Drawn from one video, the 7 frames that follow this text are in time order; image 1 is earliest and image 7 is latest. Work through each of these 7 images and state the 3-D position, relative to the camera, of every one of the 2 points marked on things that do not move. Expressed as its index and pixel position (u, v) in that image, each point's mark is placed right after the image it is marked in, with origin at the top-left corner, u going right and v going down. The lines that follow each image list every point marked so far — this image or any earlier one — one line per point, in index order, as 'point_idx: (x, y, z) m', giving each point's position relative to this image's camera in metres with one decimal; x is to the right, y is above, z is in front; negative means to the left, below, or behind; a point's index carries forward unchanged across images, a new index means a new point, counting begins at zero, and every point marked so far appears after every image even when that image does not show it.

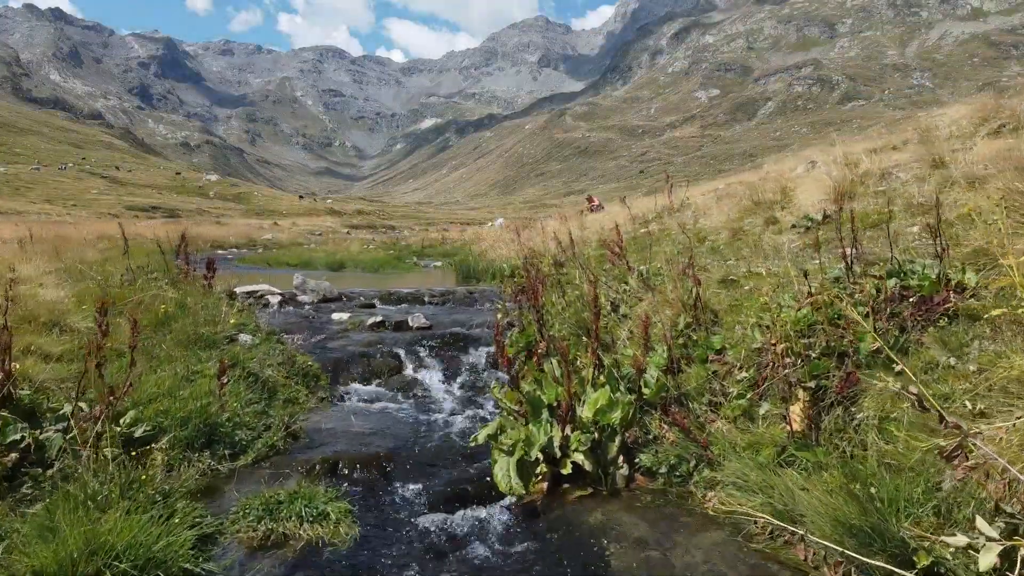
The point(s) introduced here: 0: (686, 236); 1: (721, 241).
0: (+2.7, +0.7, +12.9) m
1: (+2.9, +0.6, +11.6) m
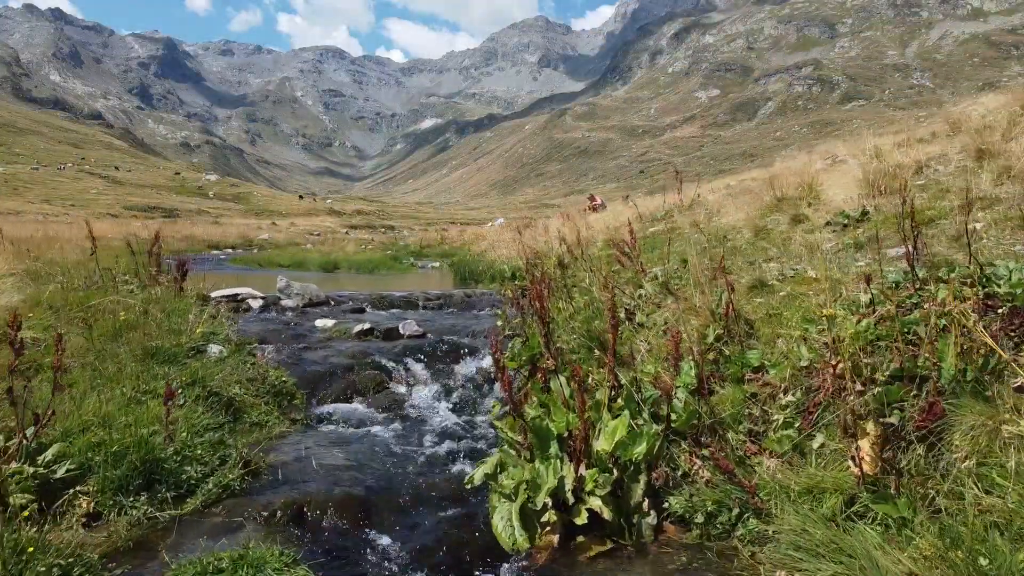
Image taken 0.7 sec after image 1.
0: (+2.7, +0.7, +11.9) m
1: (+2.9, +0.6, +10.5) m
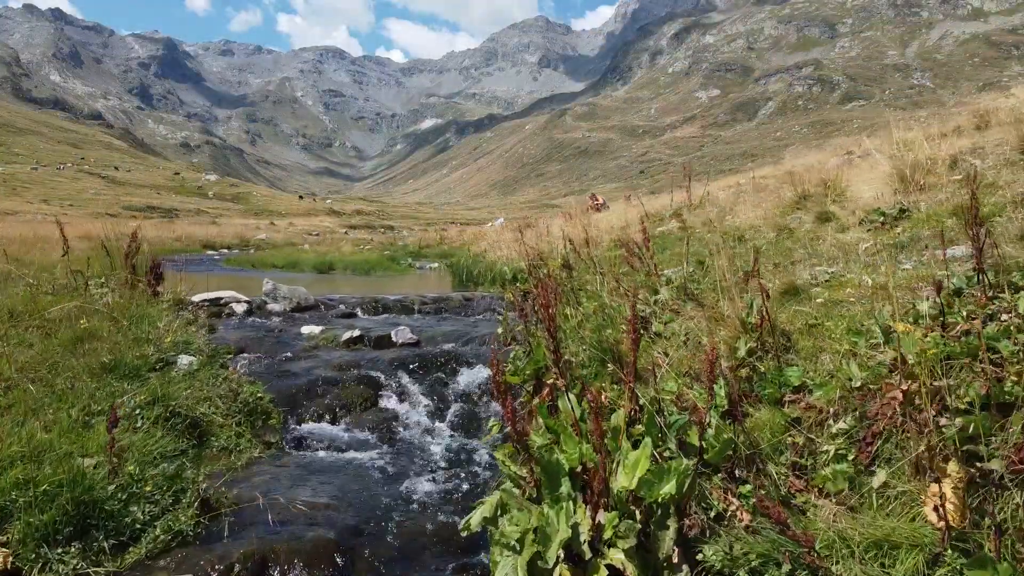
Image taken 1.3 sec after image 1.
0: (+2.8, +0.6, +11.0) m
1: (+3.0, +0.5, +9.7) m
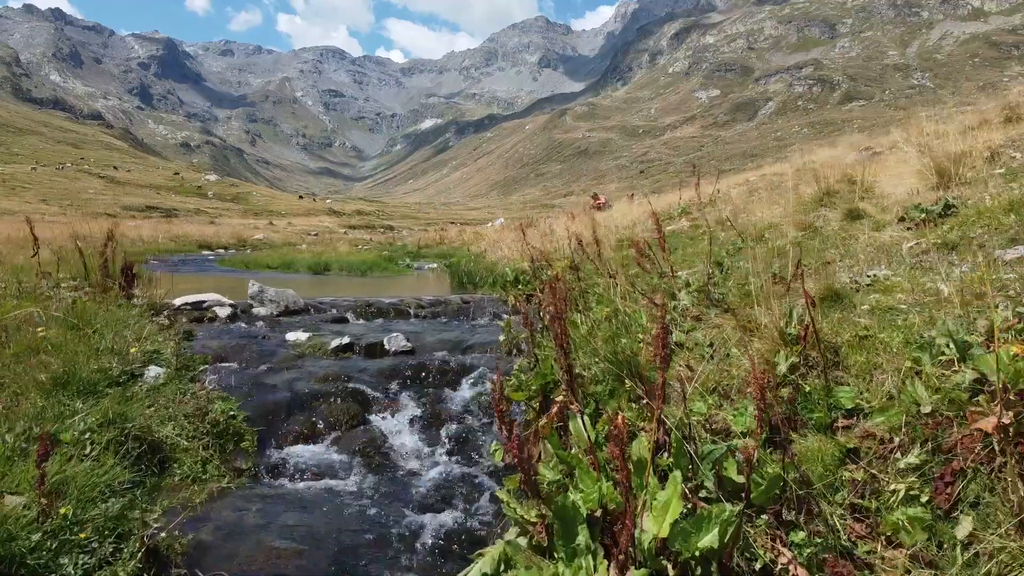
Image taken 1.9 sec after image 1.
0: (+2.8, +0.6, +10.3) m
1: (+3.0, +0.5, +8.9) m
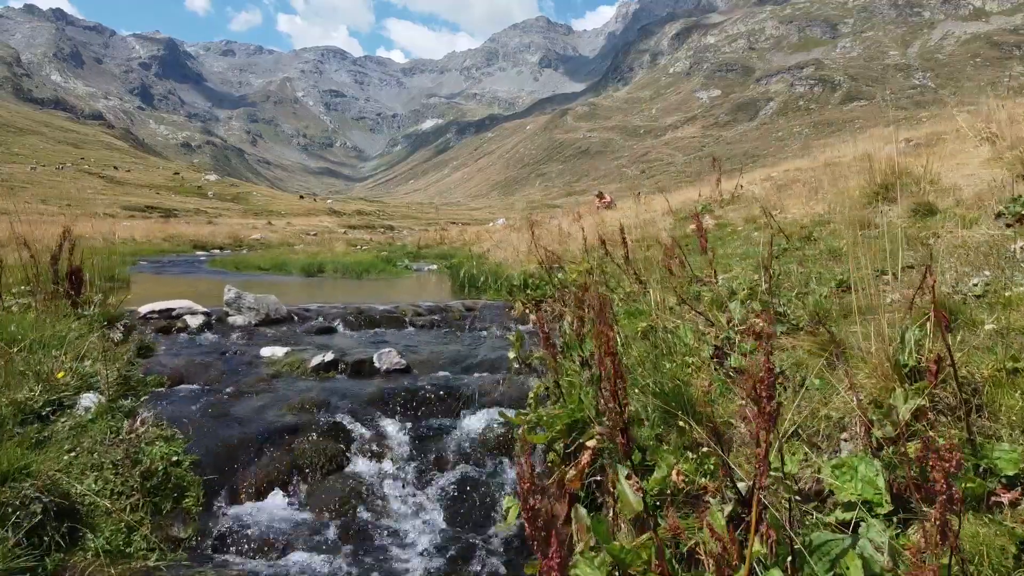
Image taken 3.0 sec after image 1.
0: (+2.9, +0.5, +9.0) m
1: (+3.1, +0.4, +7.6) m
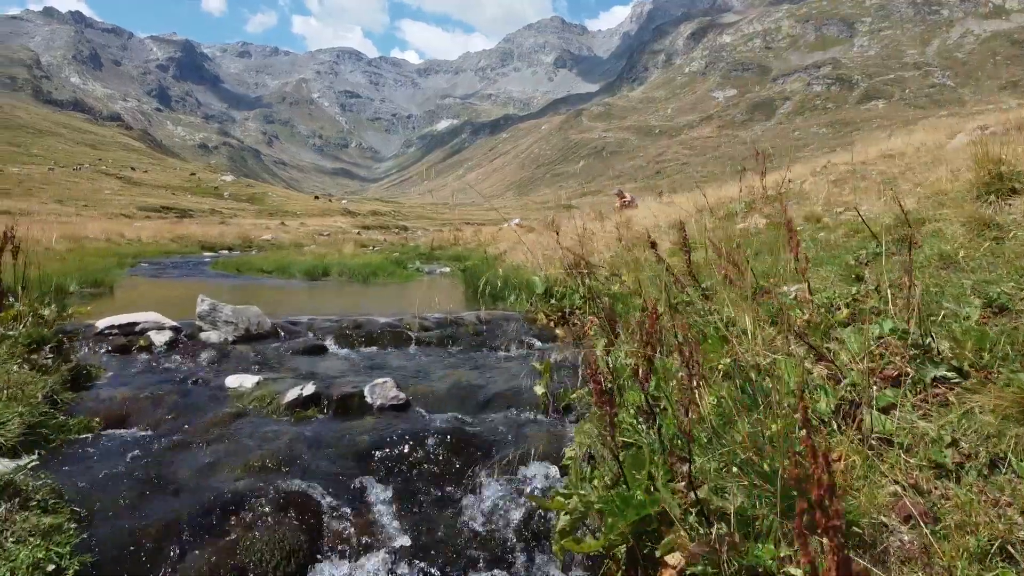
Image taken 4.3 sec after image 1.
0: (+3.1, +0.4, +7.3) m
1: (+3.3, +0.3, +5.9) m
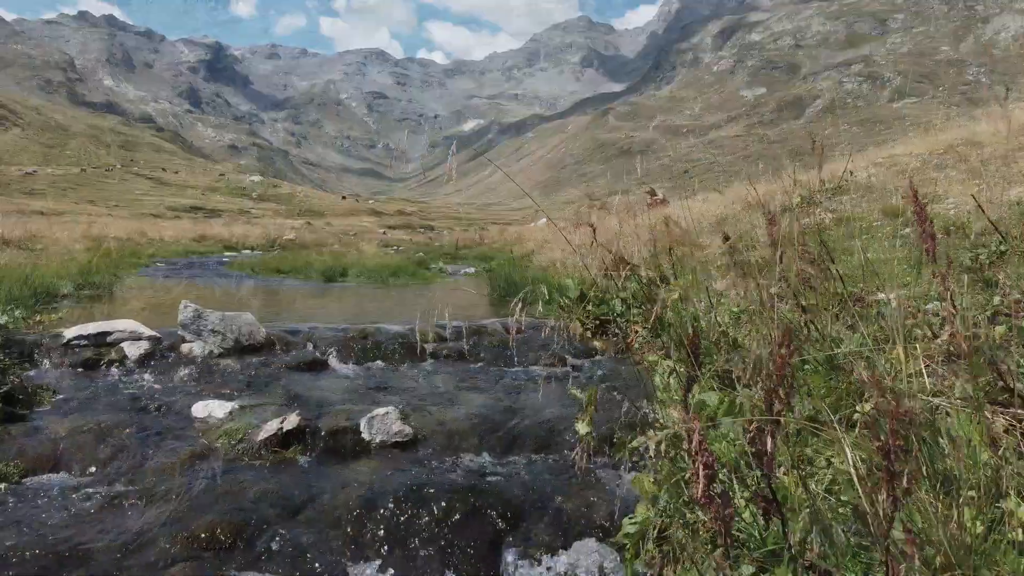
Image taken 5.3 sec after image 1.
0: (+3.4, +0.3, +5.9) m
1: (+3.5, +0.3, +4.5) m
